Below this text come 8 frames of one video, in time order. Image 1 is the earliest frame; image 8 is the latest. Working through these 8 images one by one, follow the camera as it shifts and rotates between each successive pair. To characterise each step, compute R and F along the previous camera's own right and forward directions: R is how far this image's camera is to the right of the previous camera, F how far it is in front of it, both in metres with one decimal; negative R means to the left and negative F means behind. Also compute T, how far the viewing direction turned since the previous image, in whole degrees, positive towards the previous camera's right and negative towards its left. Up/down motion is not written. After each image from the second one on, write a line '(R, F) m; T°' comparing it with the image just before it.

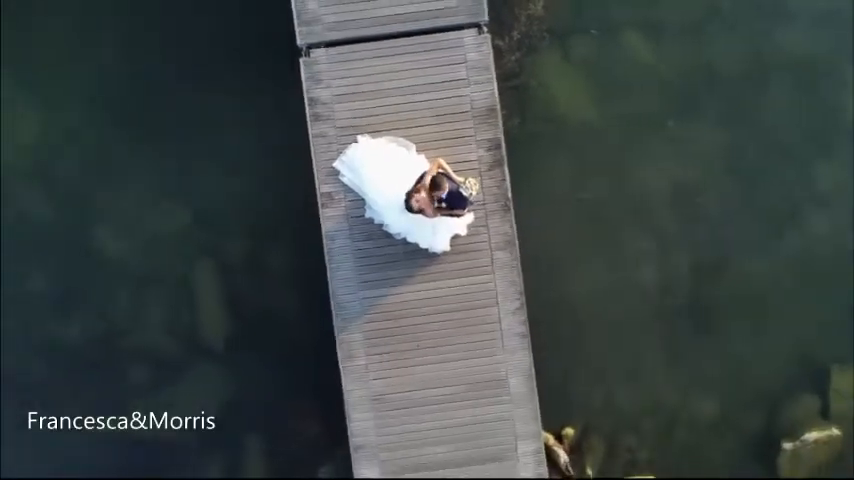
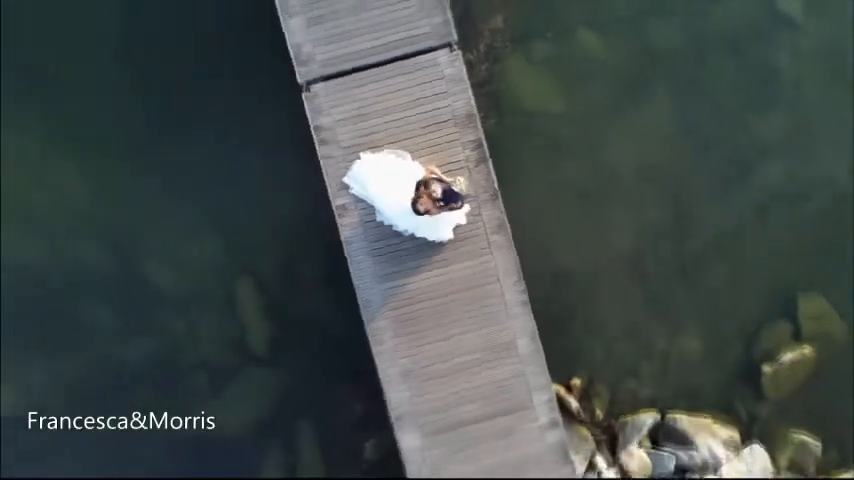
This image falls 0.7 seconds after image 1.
(+0.1, -0.7) m; -2°
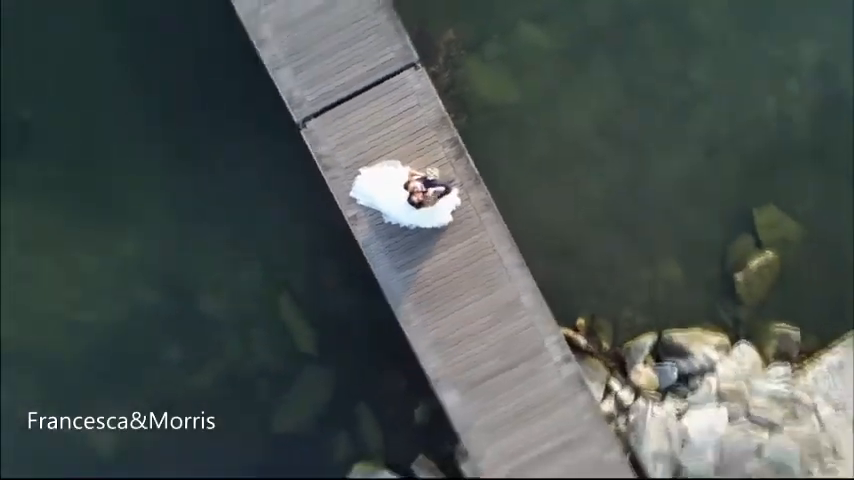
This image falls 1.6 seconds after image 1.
(+0.1, -0.8) m; -2°
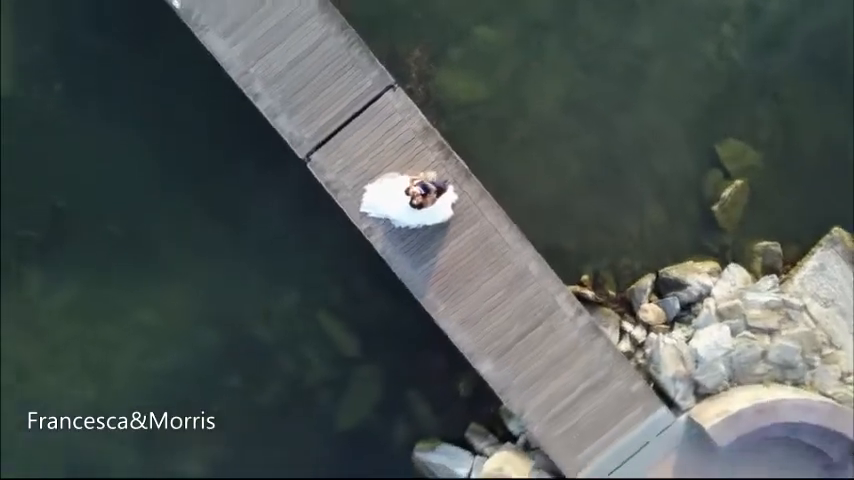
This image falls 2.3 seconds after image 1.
(0.0, -0.7) m; -1°
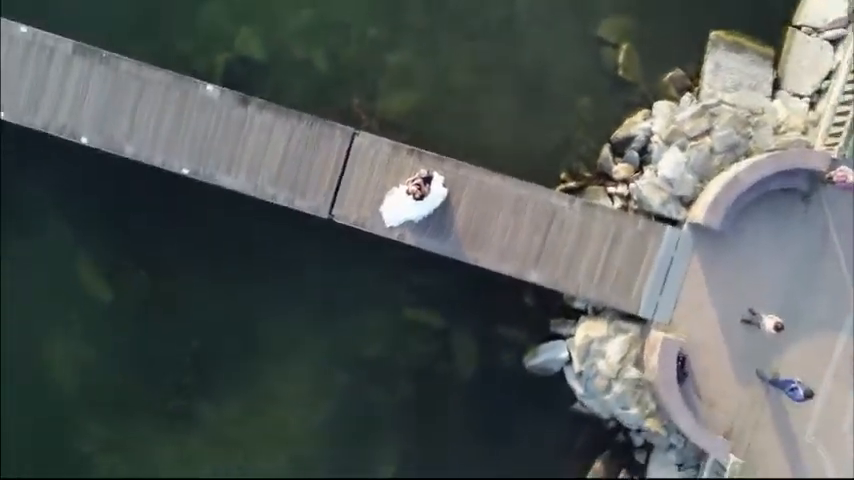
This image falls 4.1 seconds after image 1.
(+0.1, -1.8) m; -3°
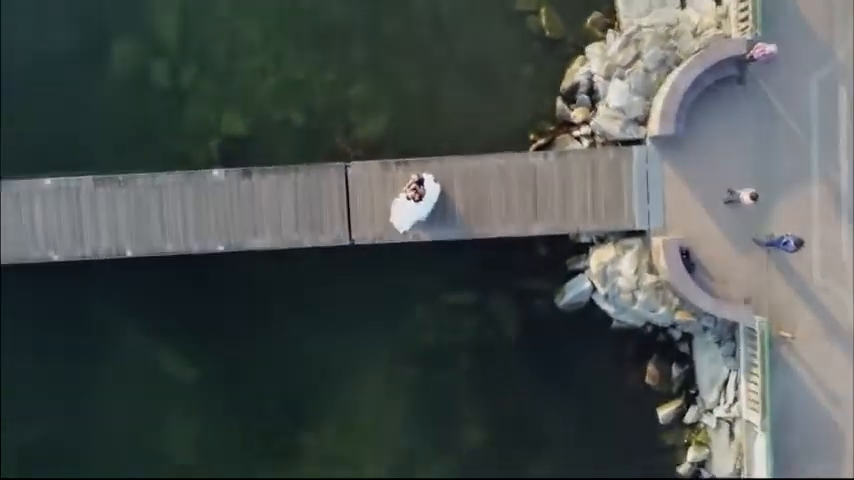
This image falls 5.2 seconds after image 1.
(+0.1, -1.1) m; -2°
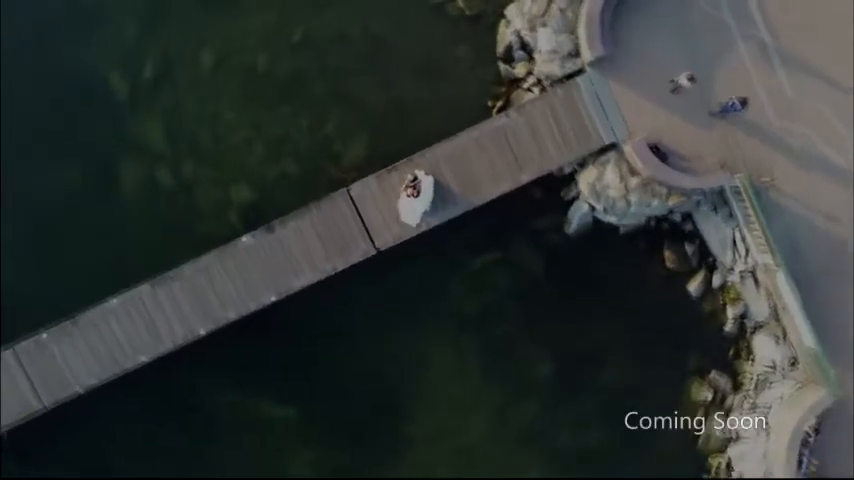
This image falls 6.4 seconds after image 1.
(+0.1, -1.2) m; -2°
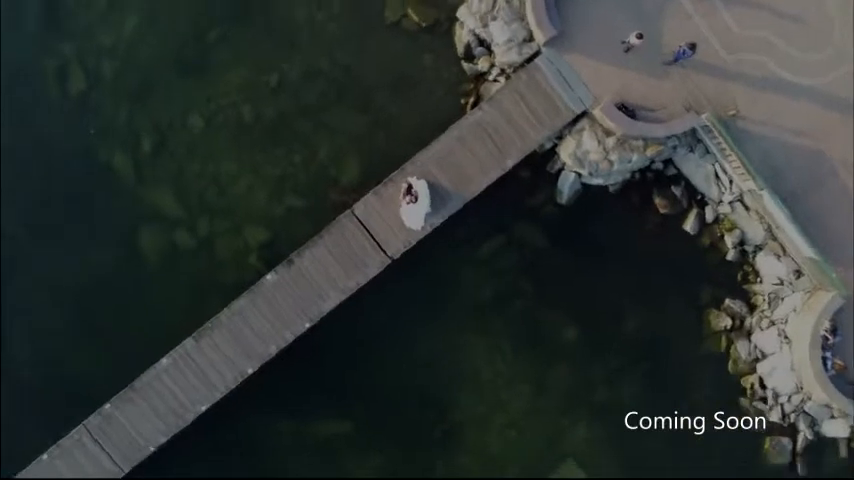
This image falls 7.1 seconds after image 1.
(0.0, -0.7) m; -1°
